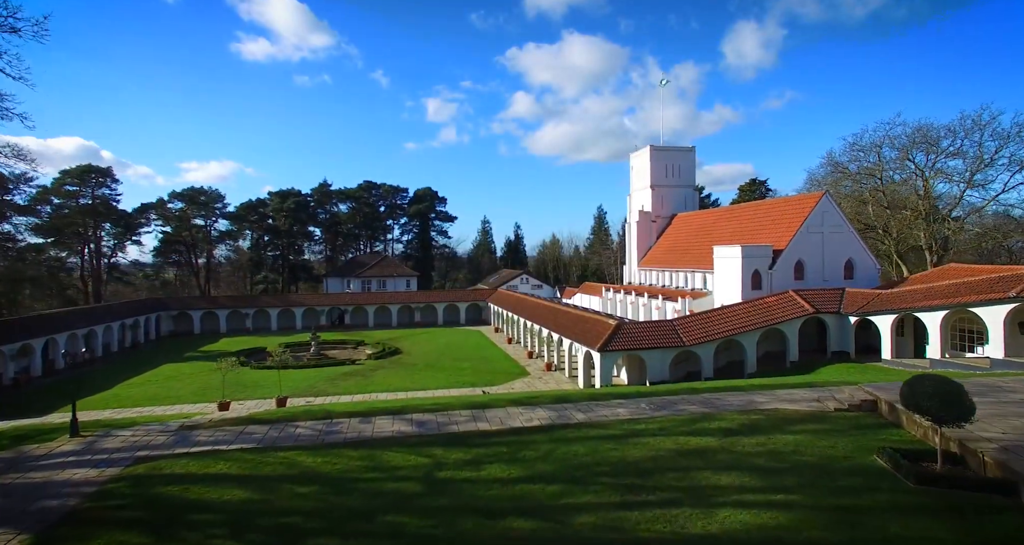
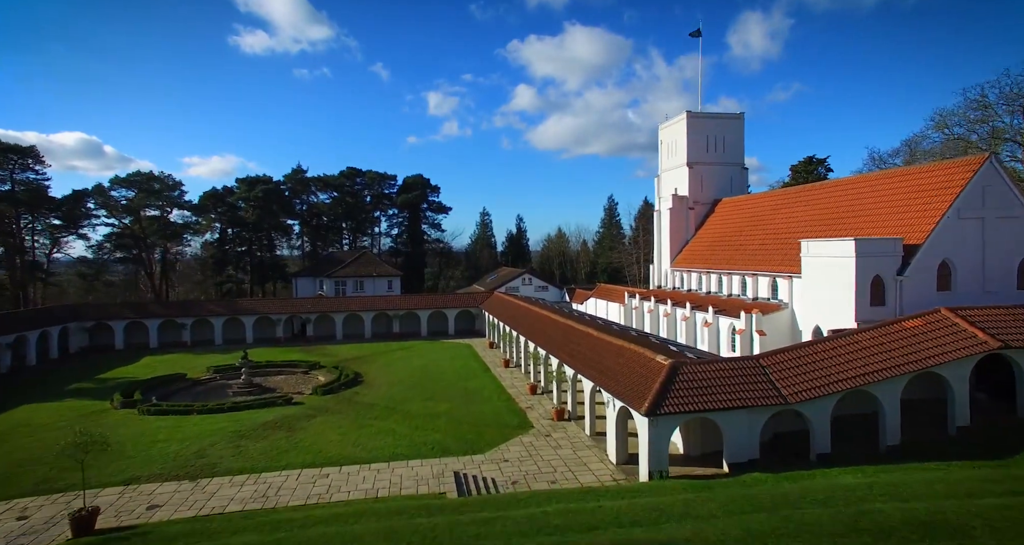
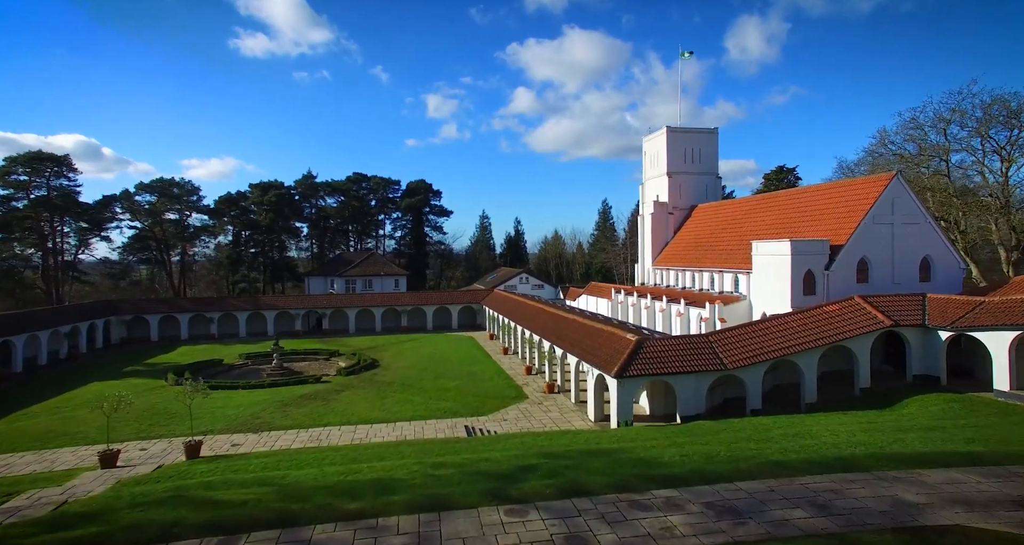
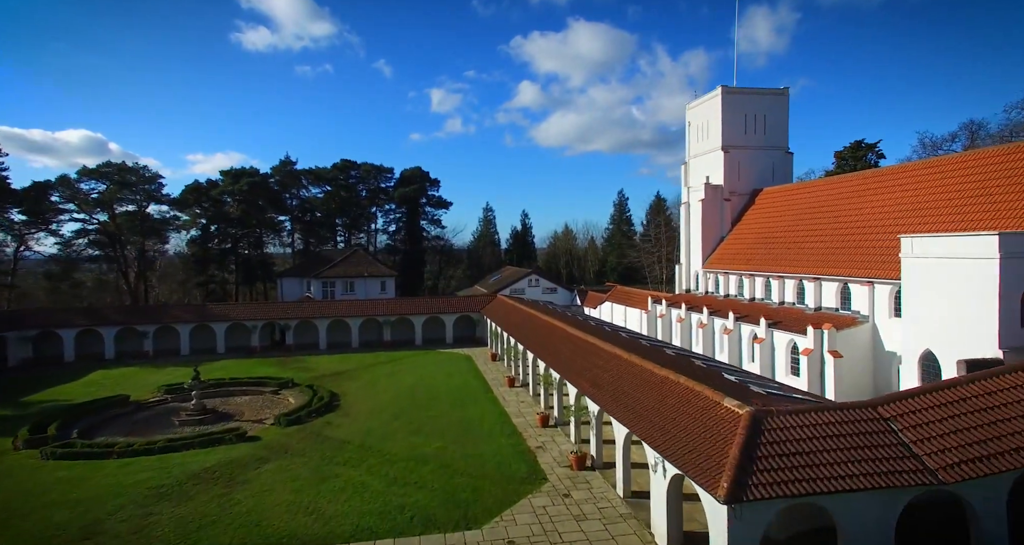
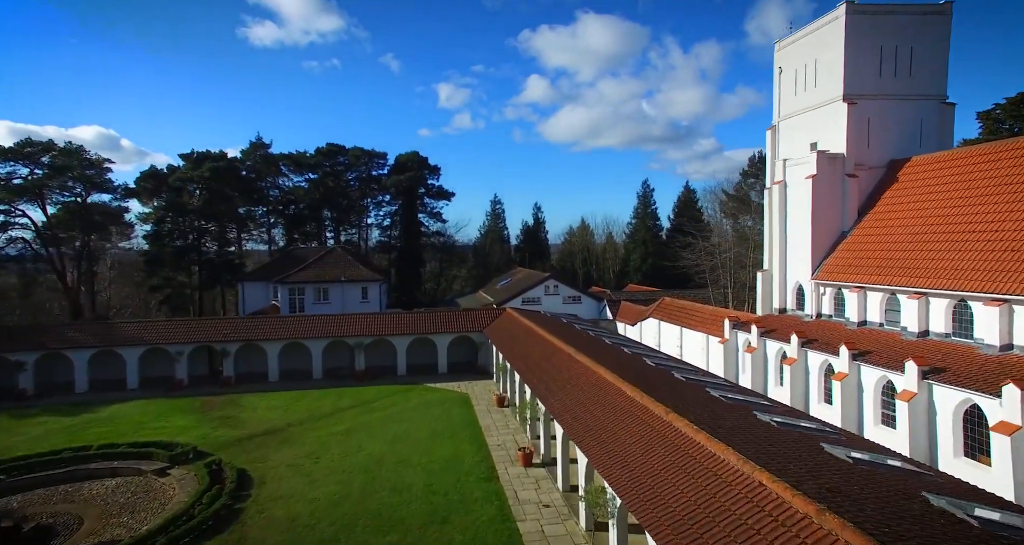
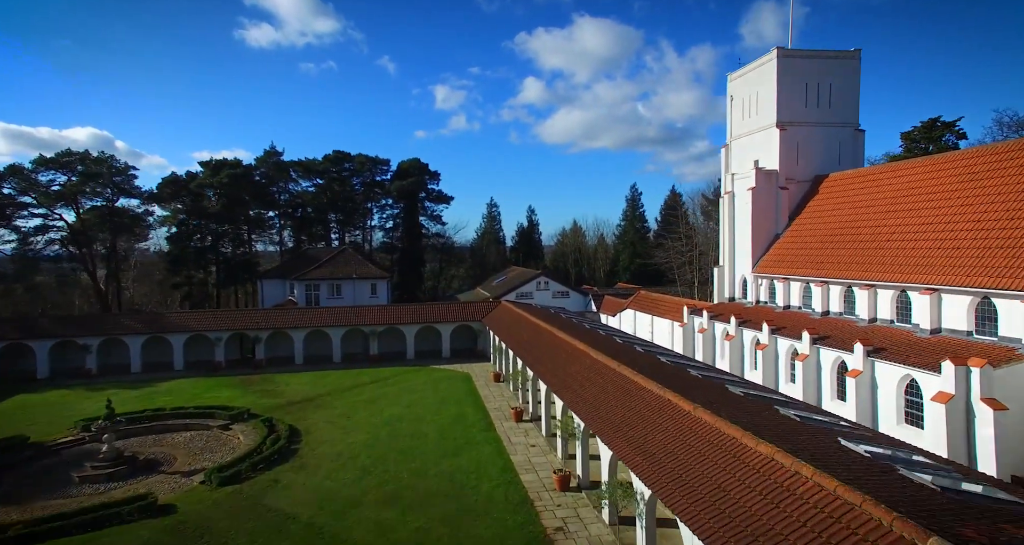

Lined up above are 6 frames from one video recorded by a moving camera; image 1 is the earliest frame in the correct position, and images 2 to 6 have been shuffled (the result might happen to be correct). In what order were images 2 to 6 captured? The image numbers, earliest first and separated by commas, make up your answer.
3, 2, 4, 6, 5
